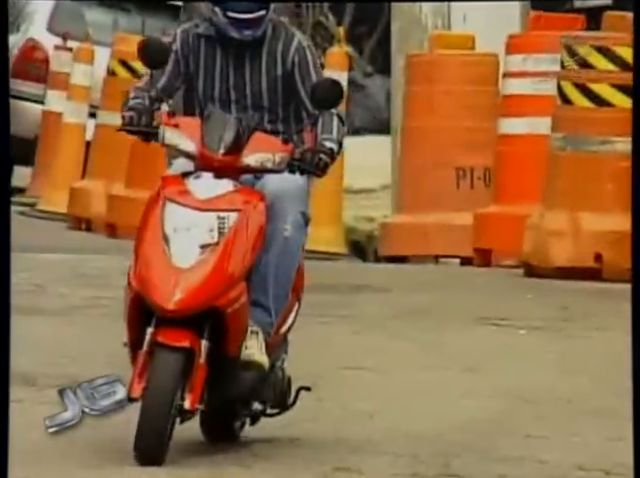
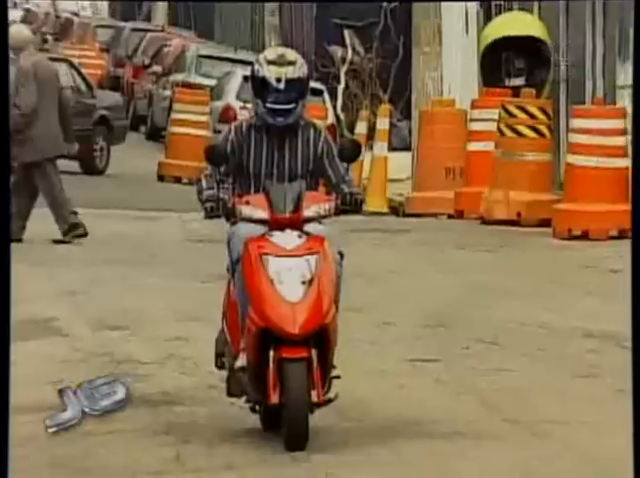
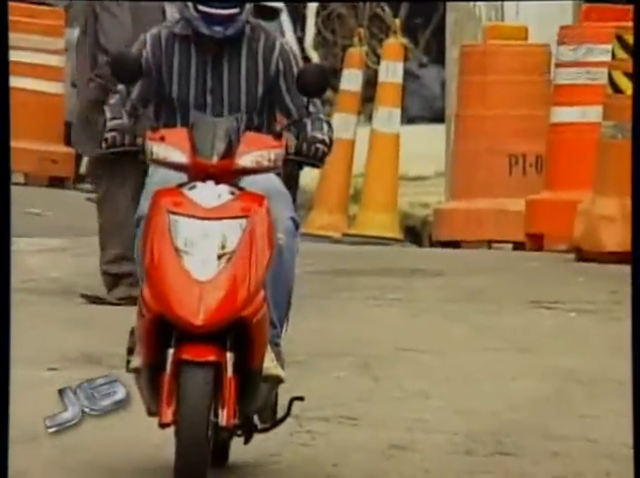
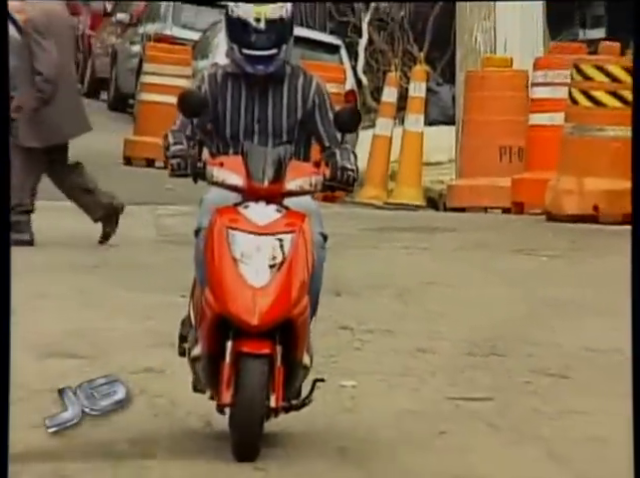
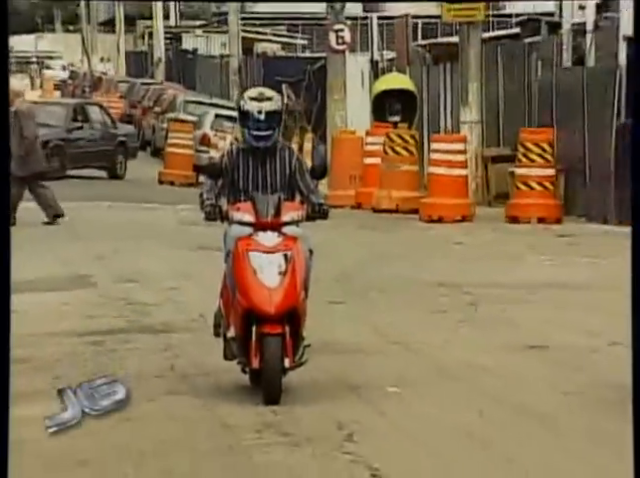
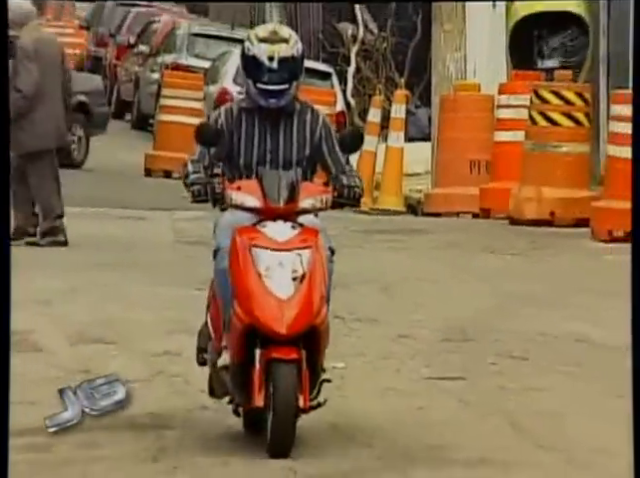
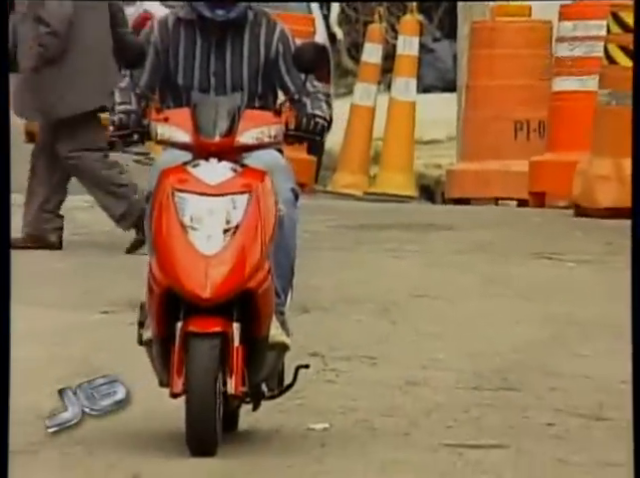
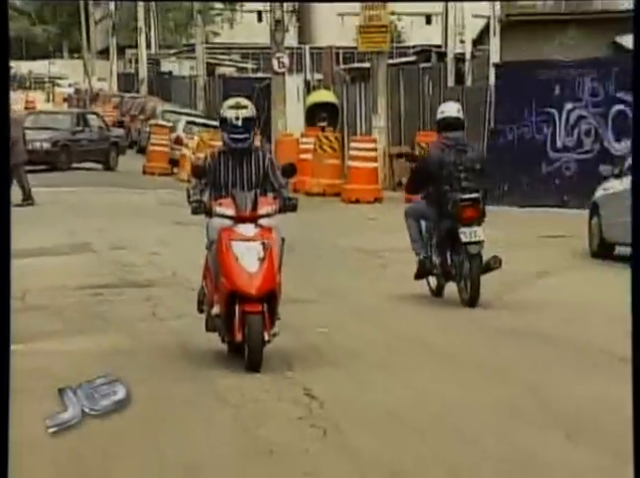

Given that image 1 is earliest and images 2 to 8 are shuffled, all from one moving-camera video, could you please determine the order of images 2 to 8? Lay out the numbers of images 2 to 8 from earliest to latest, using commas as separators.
3, 7, 4, 6, 2, 5, 8
